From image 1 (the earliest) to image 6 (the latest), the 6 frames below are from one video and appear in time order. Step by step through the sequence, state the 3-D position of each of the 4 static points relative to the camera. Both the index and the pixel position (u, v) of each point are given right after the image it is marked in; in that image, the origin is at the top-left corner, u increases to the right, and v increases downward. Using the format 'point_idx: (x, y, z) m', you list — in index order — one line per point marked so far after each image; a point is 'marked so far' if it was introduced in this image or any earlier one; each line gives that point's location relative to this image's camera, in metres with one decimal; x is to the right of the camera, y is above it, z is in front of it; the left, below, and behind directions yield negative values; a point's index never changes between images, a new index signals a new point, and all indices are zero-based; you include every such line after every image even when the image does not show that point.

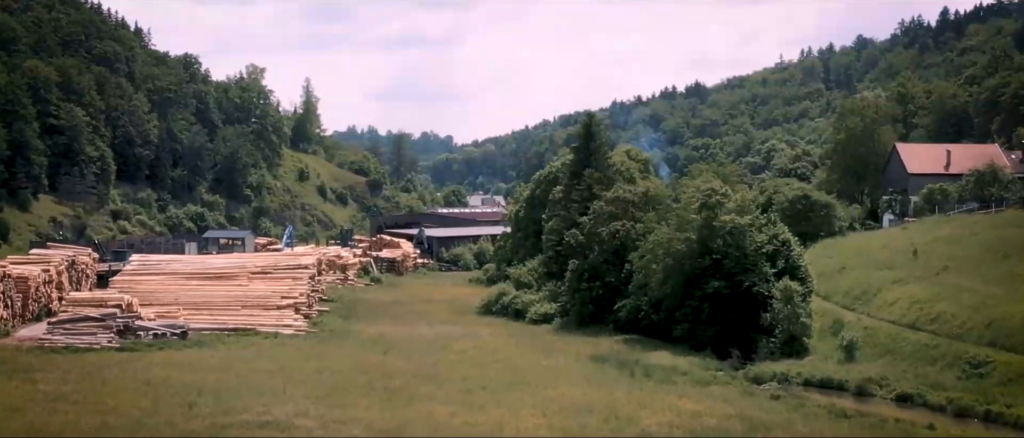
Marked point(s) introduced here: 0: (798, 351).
0: (+3.0, -1.4, +19.7) m
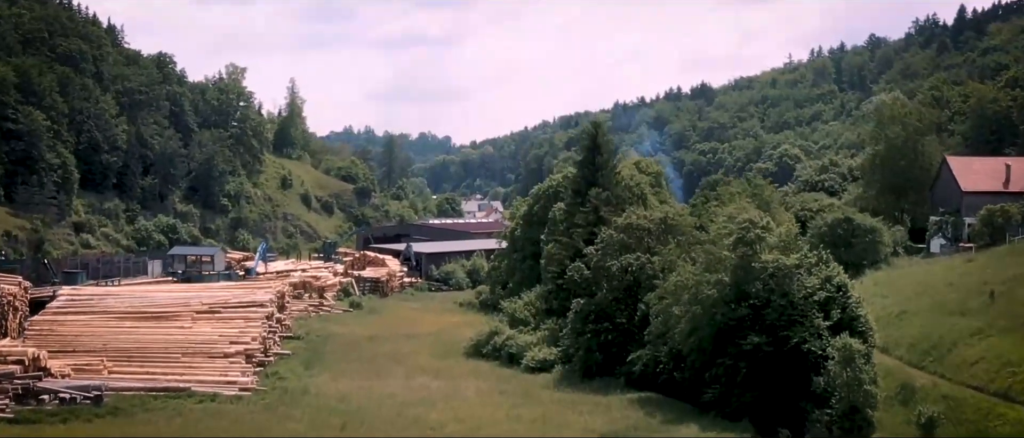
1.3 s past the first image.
0: (+3.0, -1.8, +15.6) m
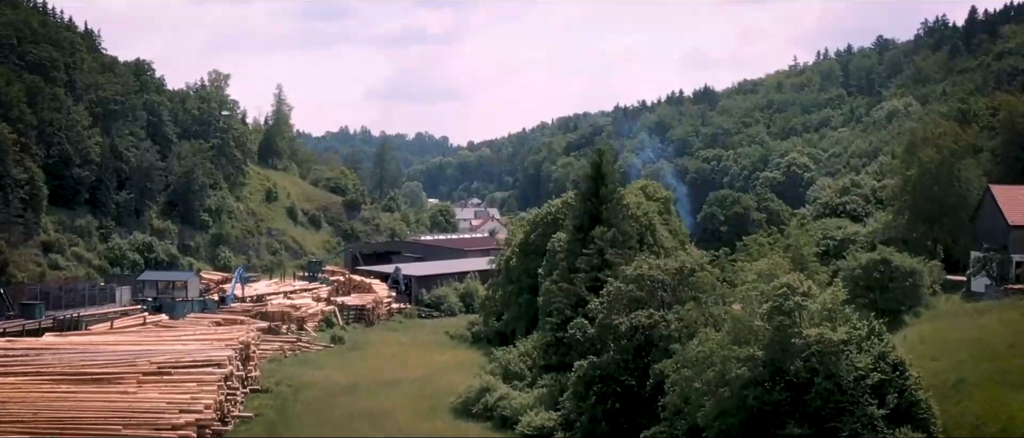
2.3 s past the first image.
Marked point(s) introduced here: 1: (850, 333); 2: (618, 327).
0: (+2.9, -2.3, +12.8) m
1: (+2.6, -0.9, +14.3) m
2: (+1.0, -1.1, +18.1) m
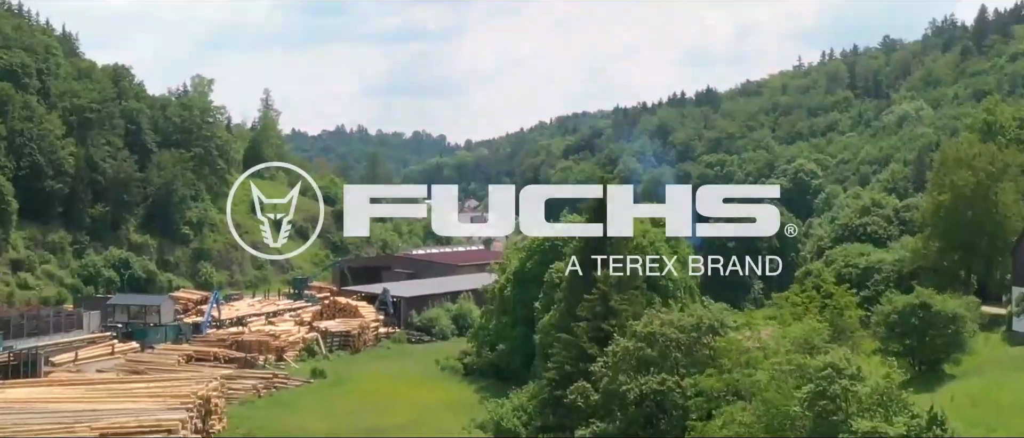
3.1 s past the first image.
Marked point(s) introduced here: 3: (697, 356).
0: (+2.8, -2.7, +10.3) m
1: (+2.6, -1.3, +11.9) m
2: (+1.0, -1.5, +15.7) m
3: (+1.6, -1.2, +16.1) m
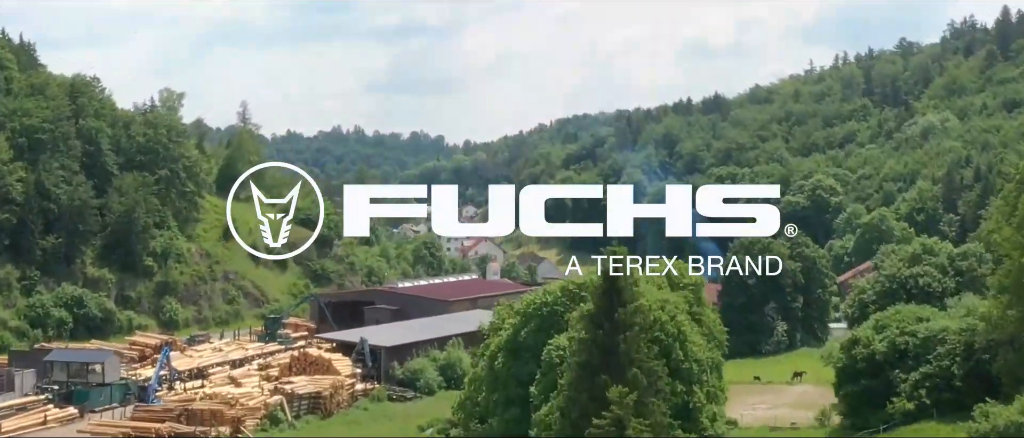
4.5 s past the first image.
0: (+2.7, -3.5, +5.9) m
1: (+2.4, -2.1, +7.5) m
2: (+0.9, -2.3, +11.2) m
3: (+1.5, -2.0, +11.6) m
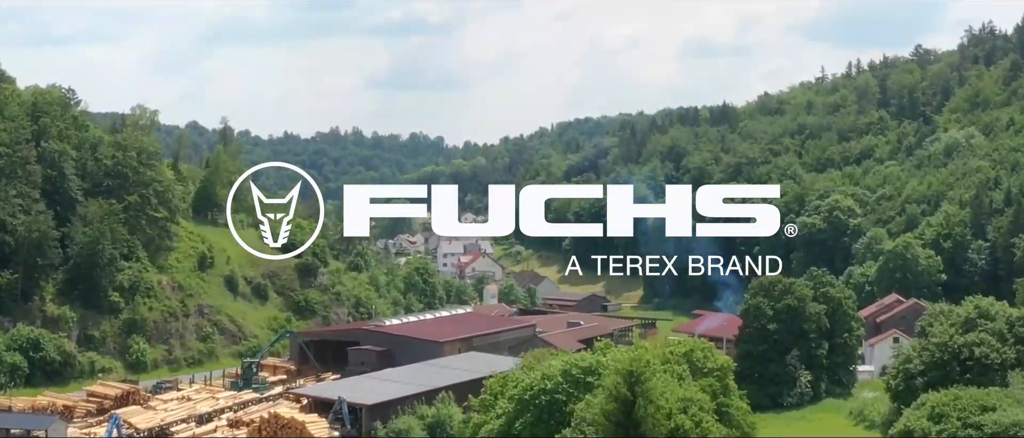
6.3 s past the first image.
0: (+2.6, -4.3, +2.4) m
1: (+2.4, -2.9, +3.9) m
2: (+0.8, -3.1, +7.7) m
3: (+1.4, -2.8, +8.1) m
